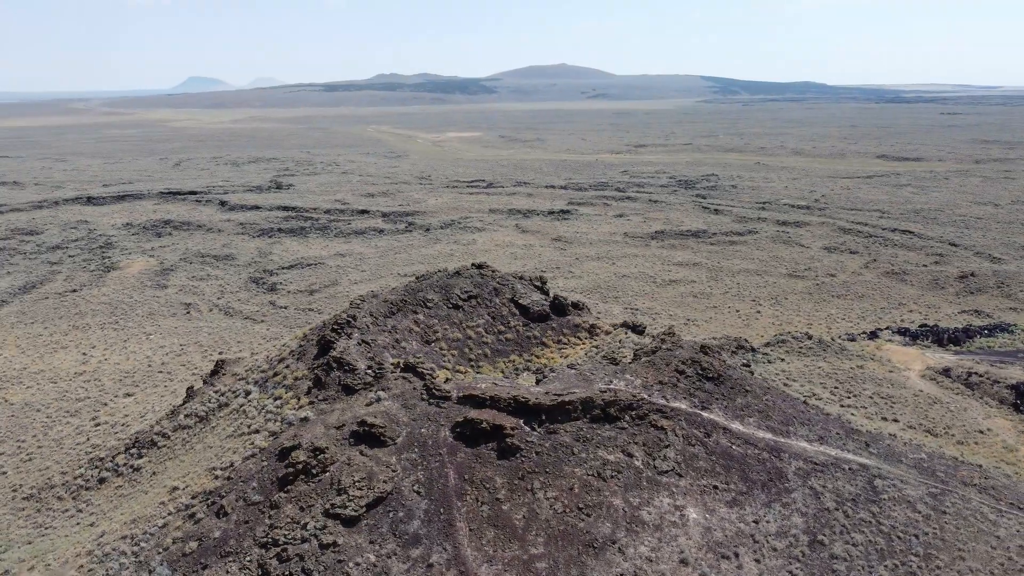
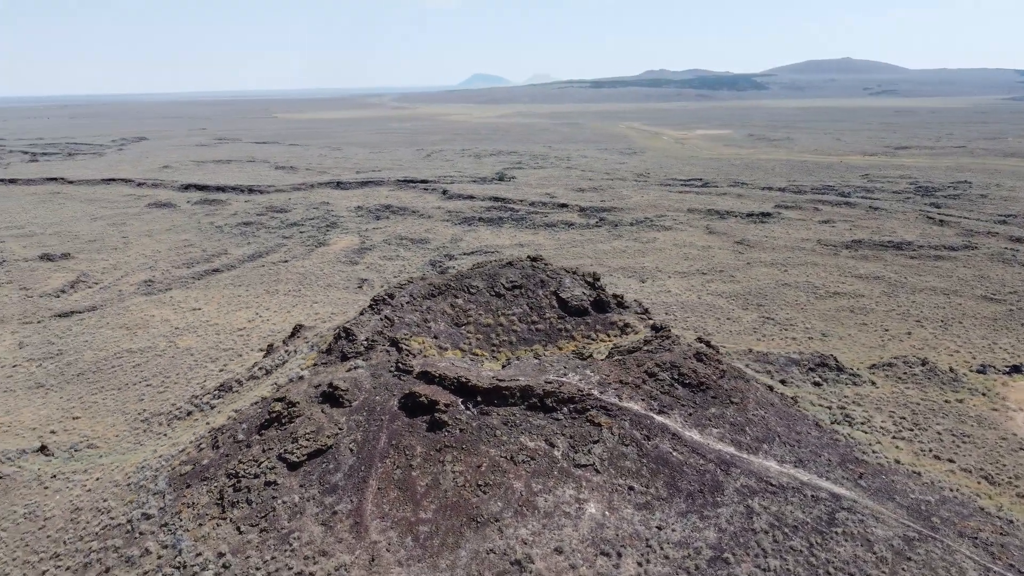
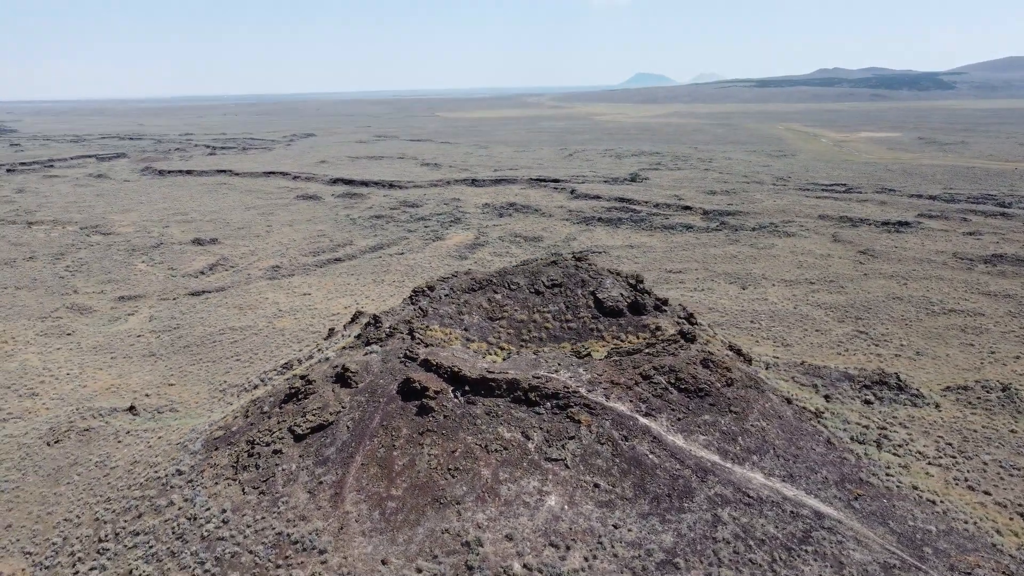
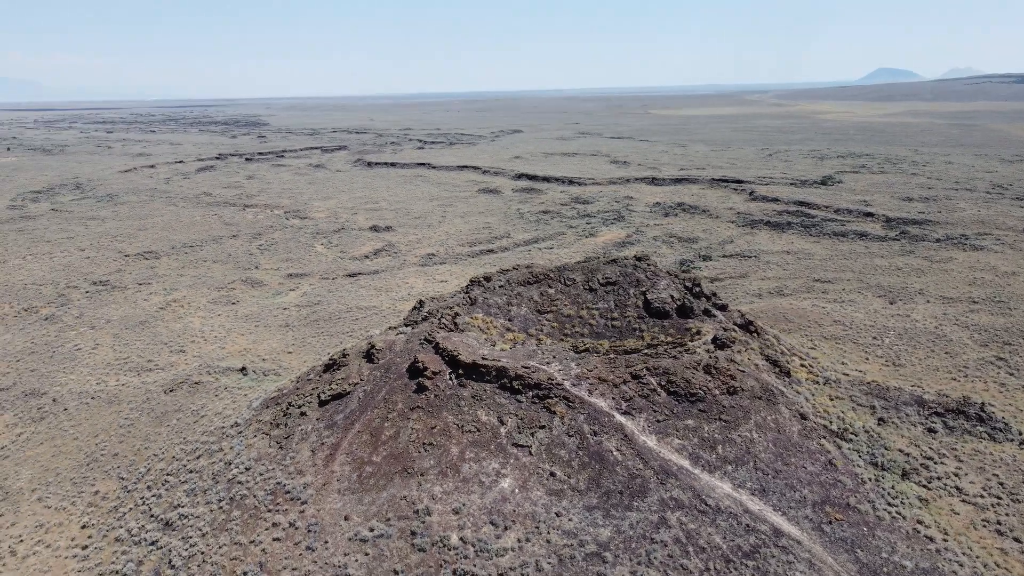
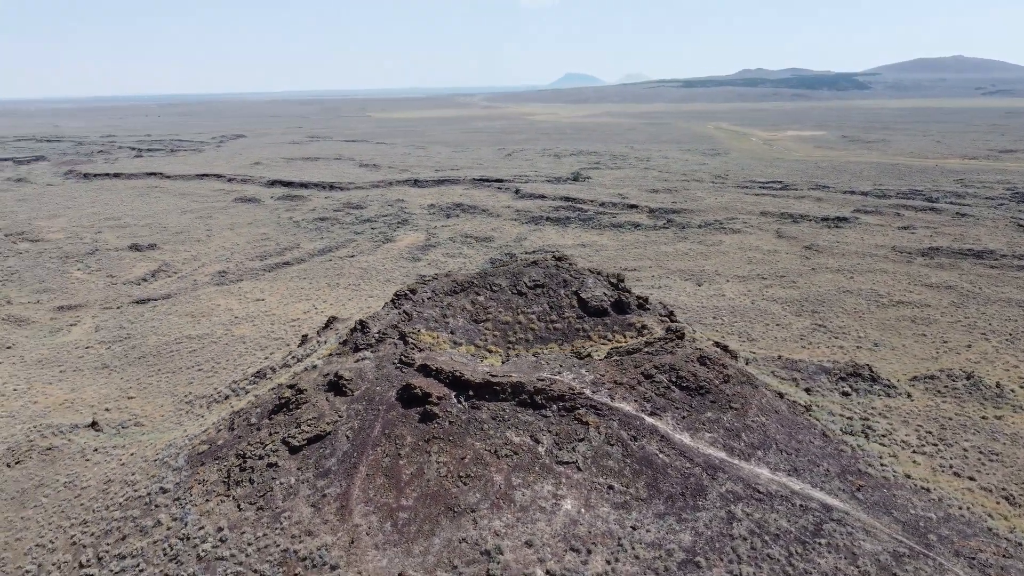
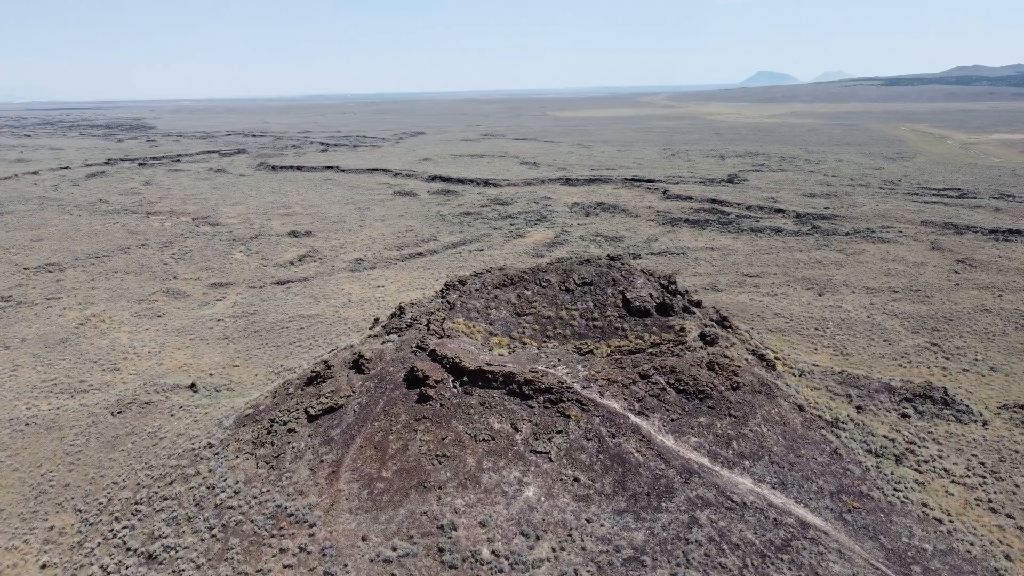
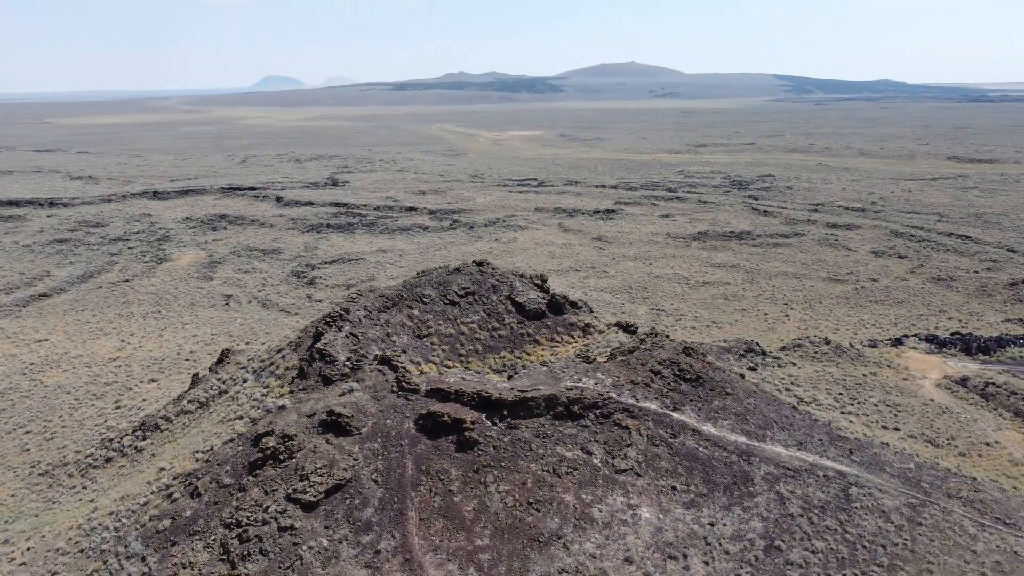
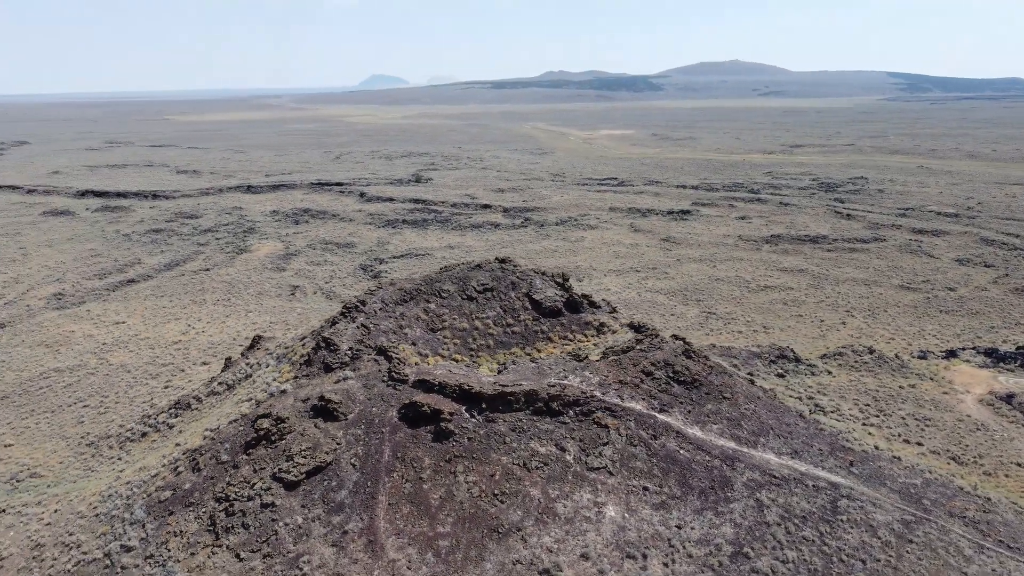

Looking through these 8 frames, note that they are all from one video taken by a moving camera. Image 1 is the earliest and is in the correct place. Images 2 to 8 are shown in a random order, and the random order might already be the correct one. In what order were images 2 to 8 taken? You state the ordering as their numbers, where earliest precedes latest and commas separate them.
7, 8, 2, 5, 3, 6, 4
